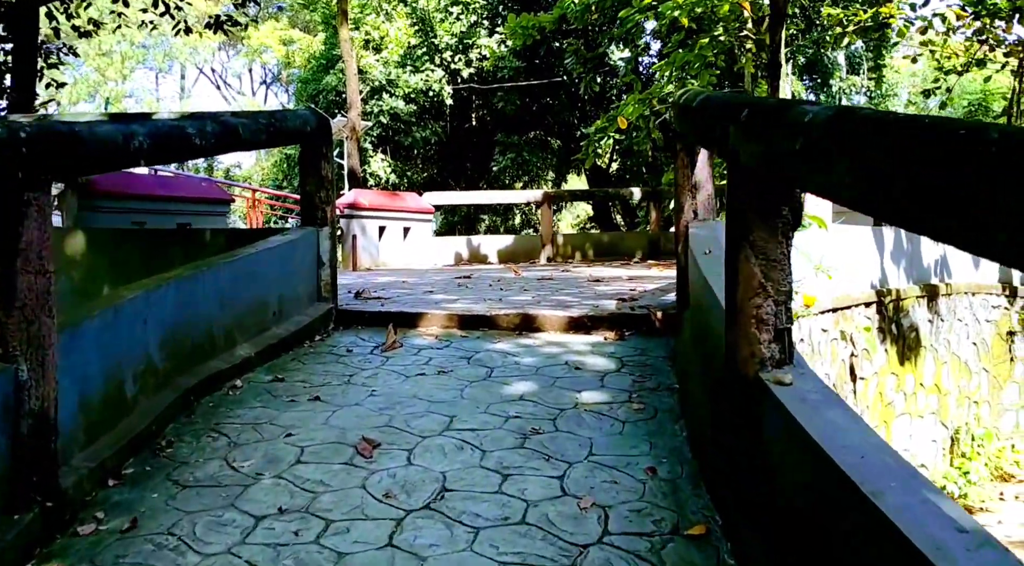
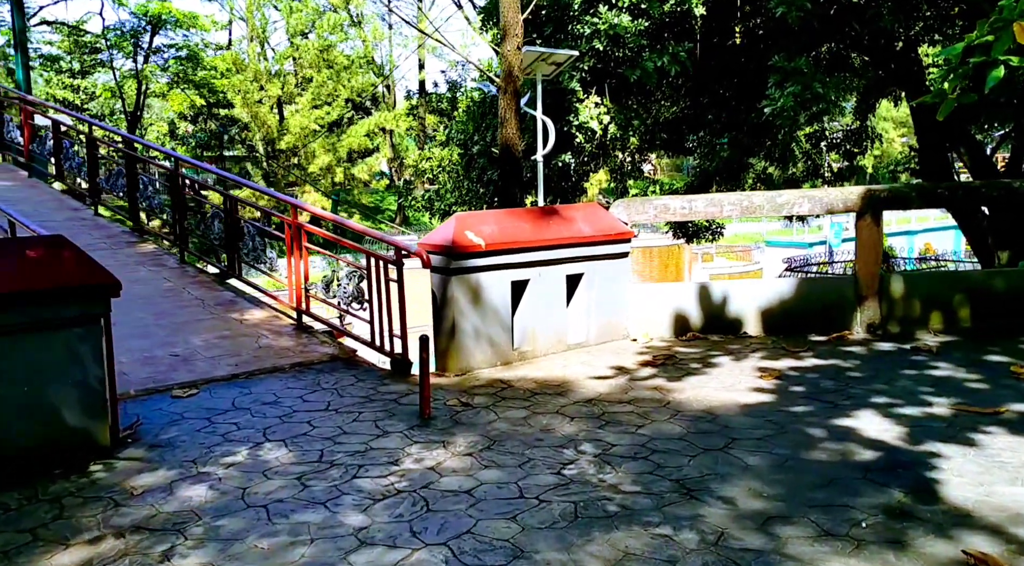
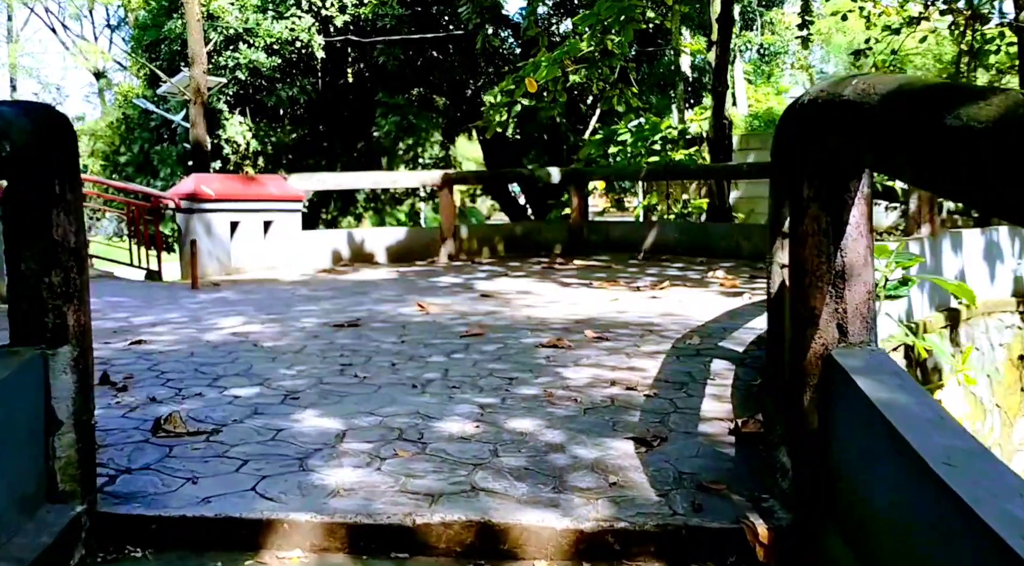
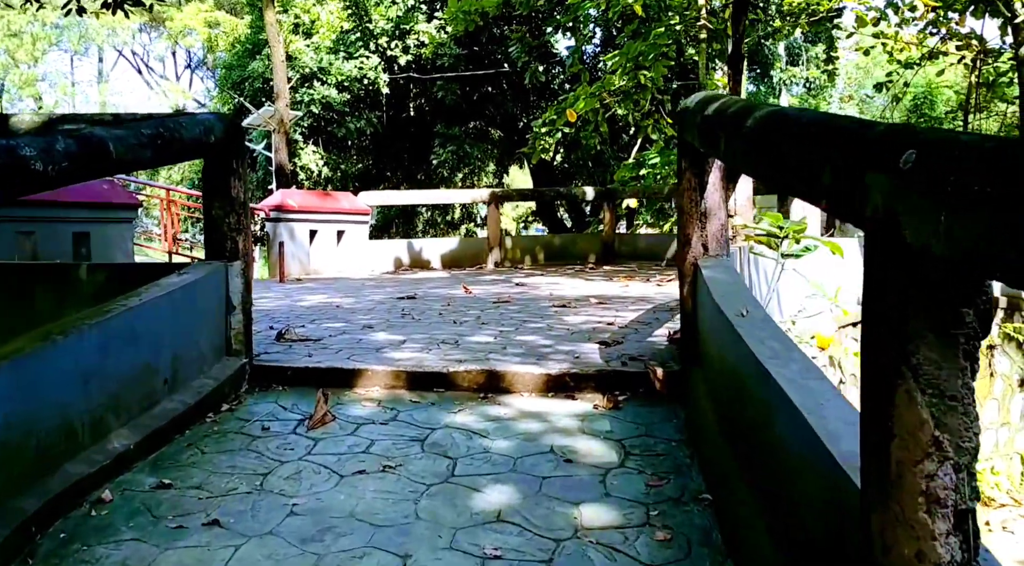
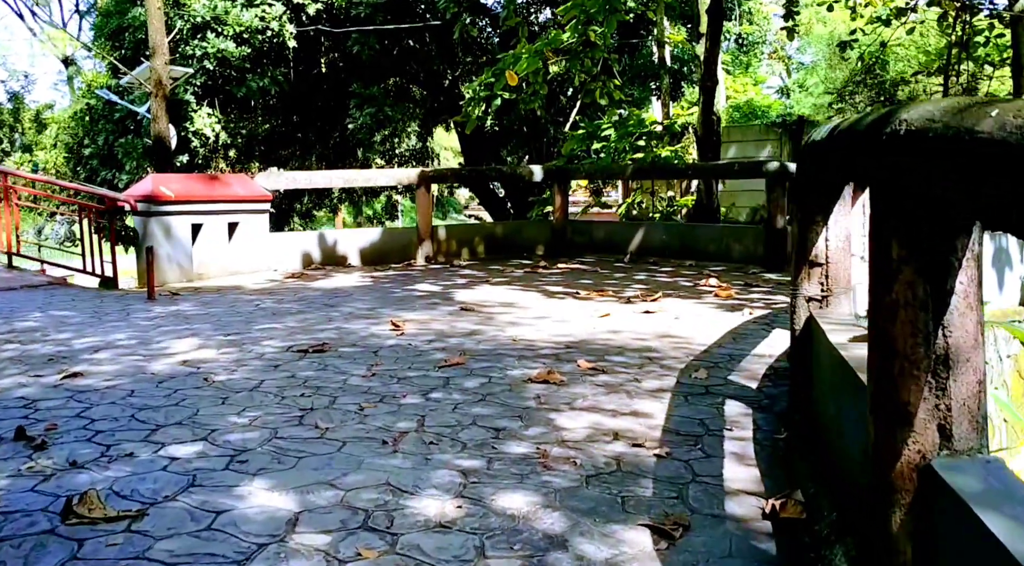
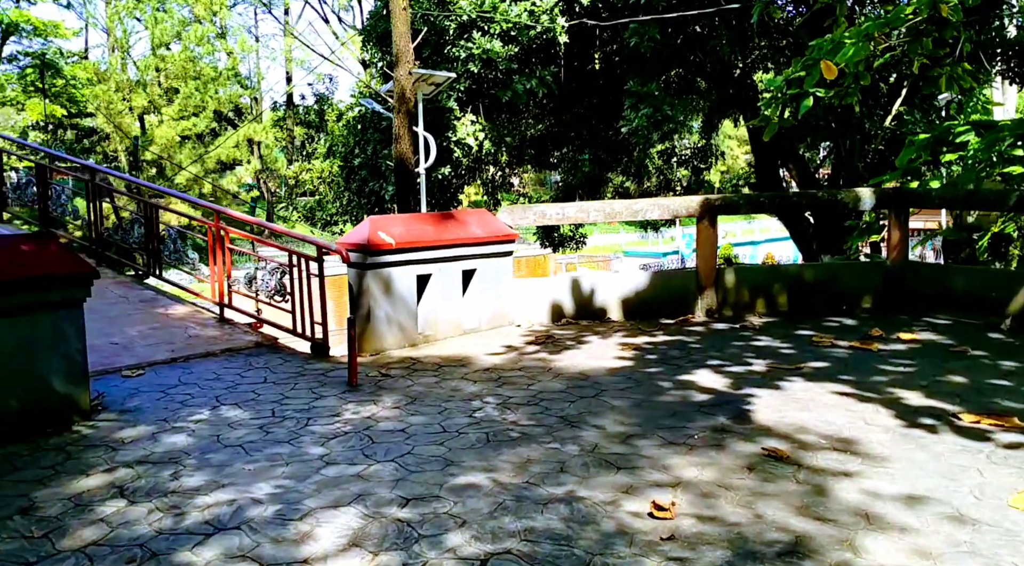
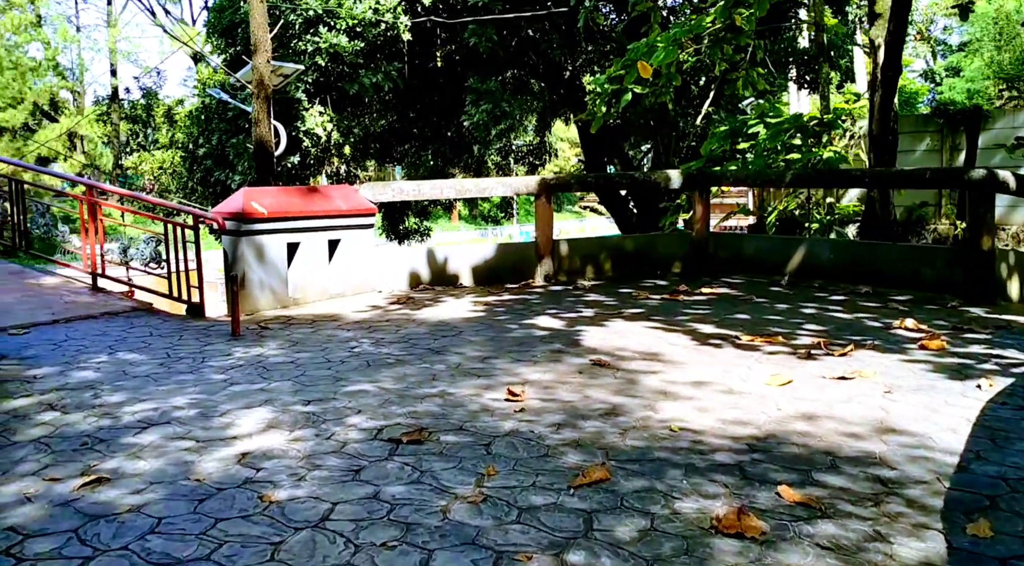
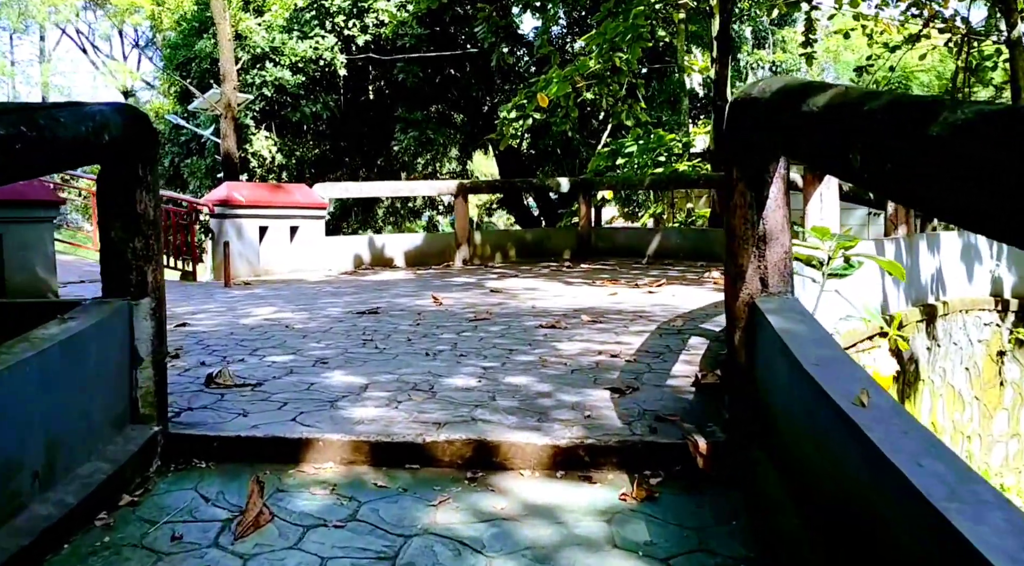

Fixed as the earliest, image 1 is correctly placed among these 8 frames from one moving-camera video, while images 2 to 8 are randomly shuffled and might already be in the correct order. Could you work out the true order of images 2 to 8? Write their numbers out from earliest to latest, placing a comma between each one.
4, 8, 3, 5, 7, 6, 2
